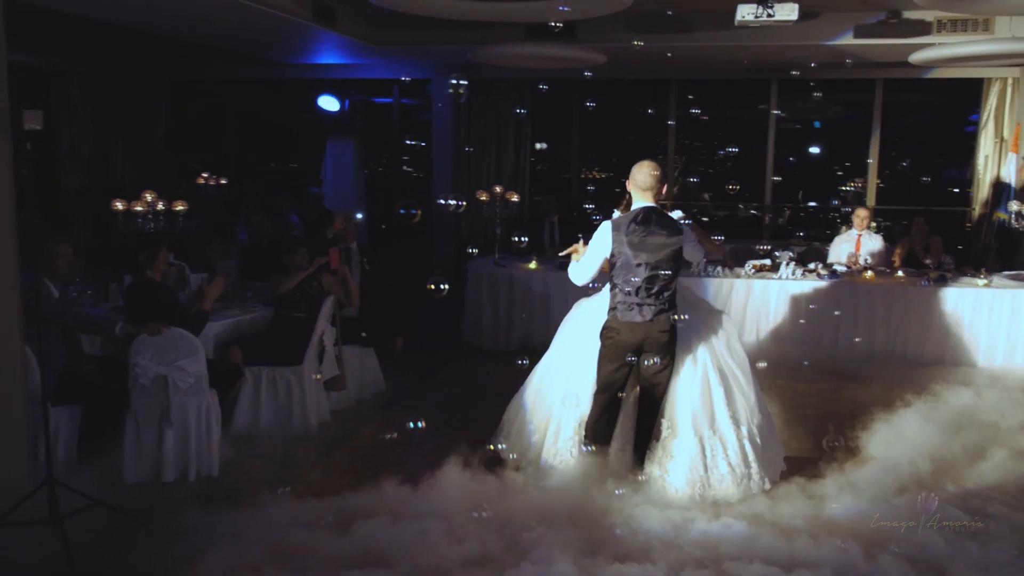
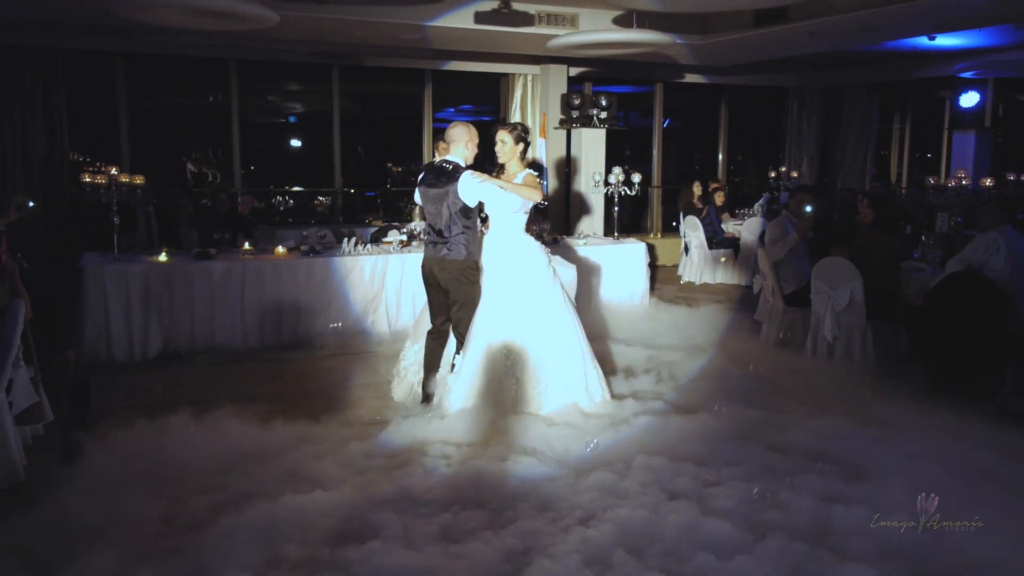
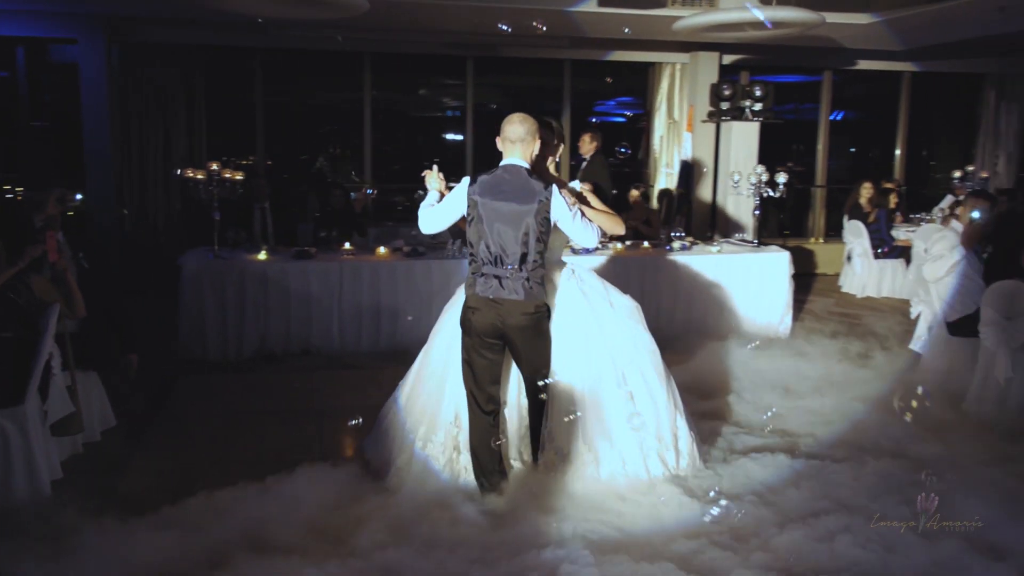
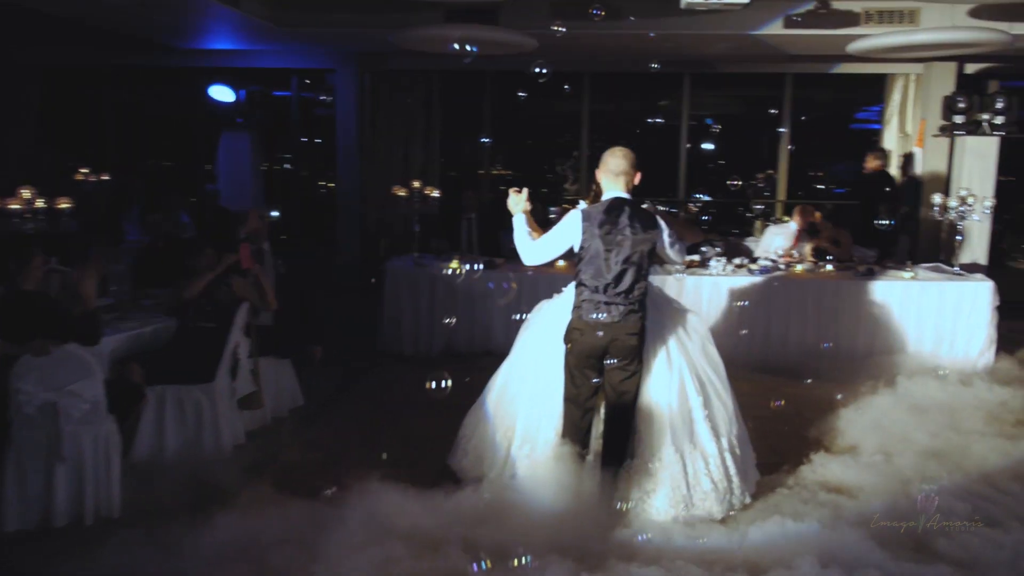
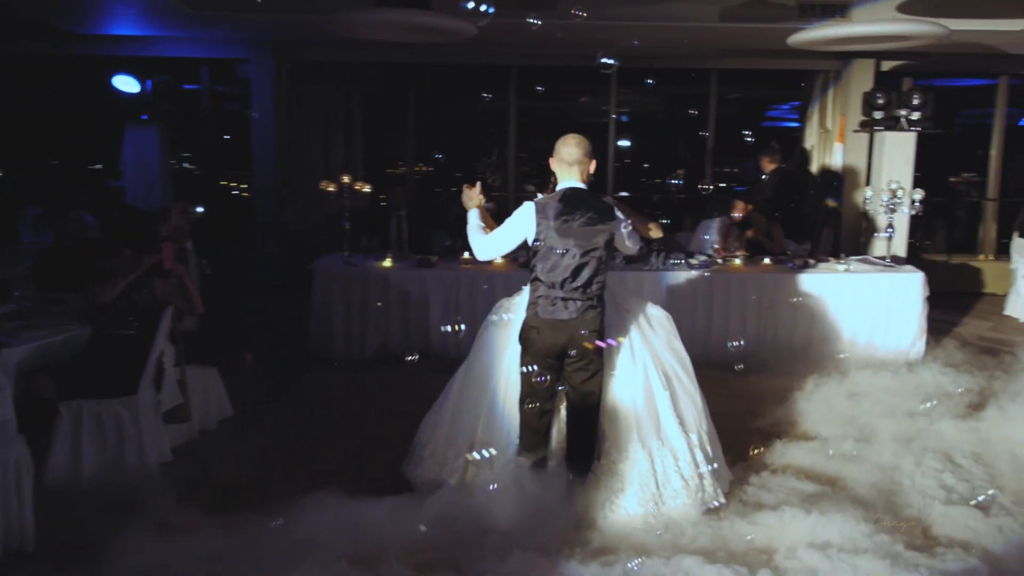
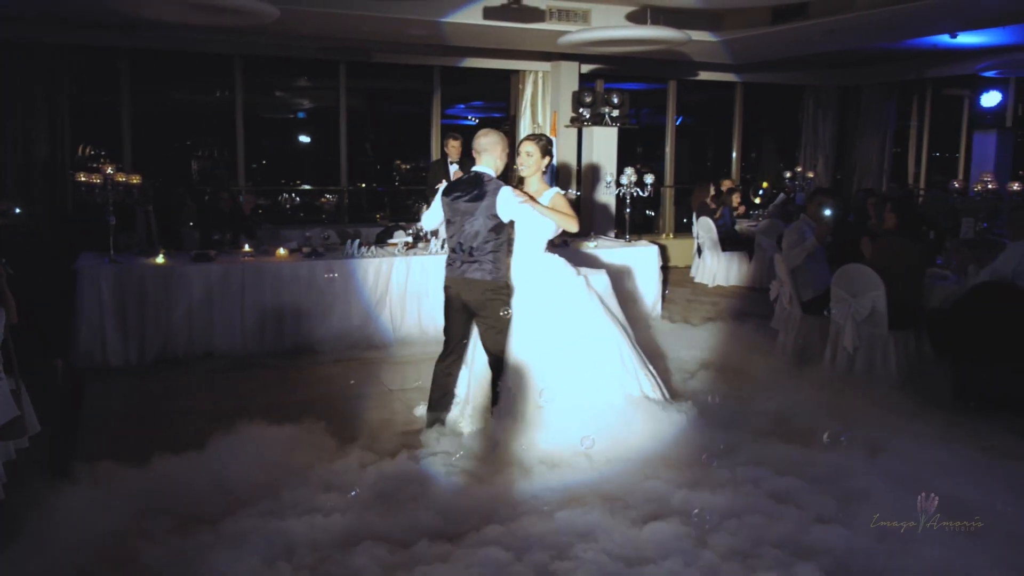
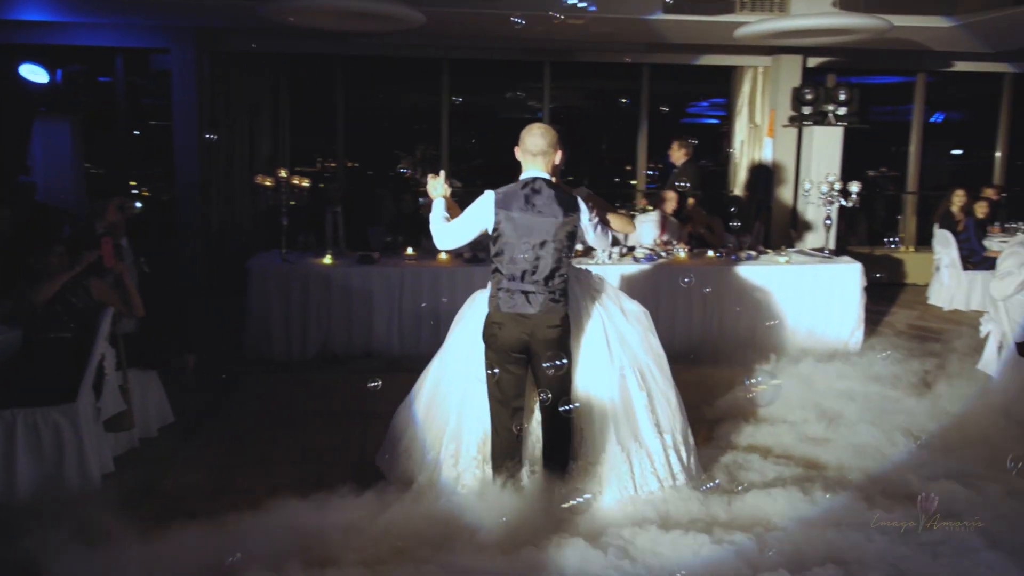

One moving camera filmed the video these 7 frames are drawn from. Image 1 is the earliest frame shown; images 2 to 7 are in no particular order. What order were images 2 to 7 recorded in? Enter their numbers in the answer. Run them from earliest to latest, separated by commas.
4, 5, 7, 3, 6, 2
